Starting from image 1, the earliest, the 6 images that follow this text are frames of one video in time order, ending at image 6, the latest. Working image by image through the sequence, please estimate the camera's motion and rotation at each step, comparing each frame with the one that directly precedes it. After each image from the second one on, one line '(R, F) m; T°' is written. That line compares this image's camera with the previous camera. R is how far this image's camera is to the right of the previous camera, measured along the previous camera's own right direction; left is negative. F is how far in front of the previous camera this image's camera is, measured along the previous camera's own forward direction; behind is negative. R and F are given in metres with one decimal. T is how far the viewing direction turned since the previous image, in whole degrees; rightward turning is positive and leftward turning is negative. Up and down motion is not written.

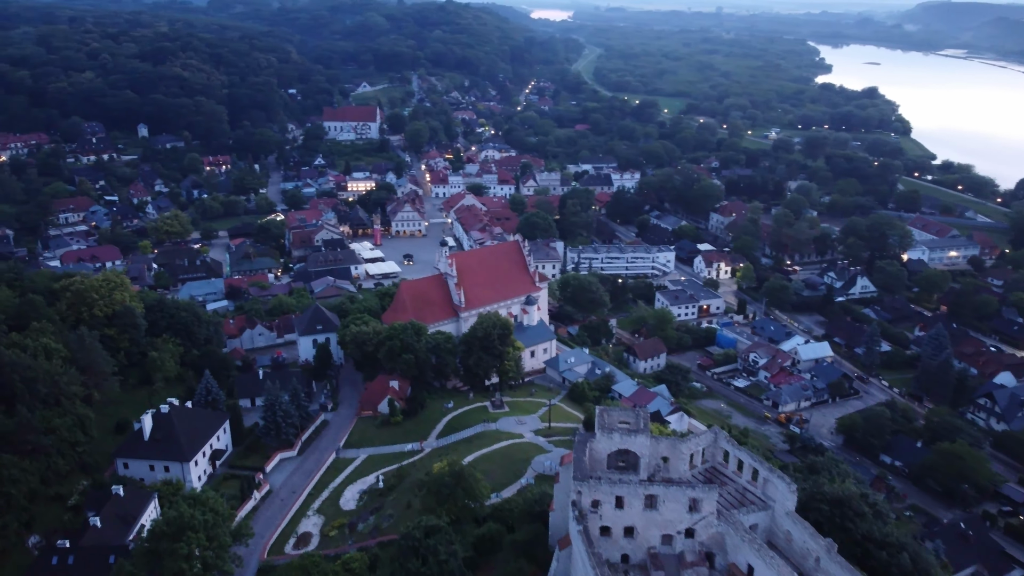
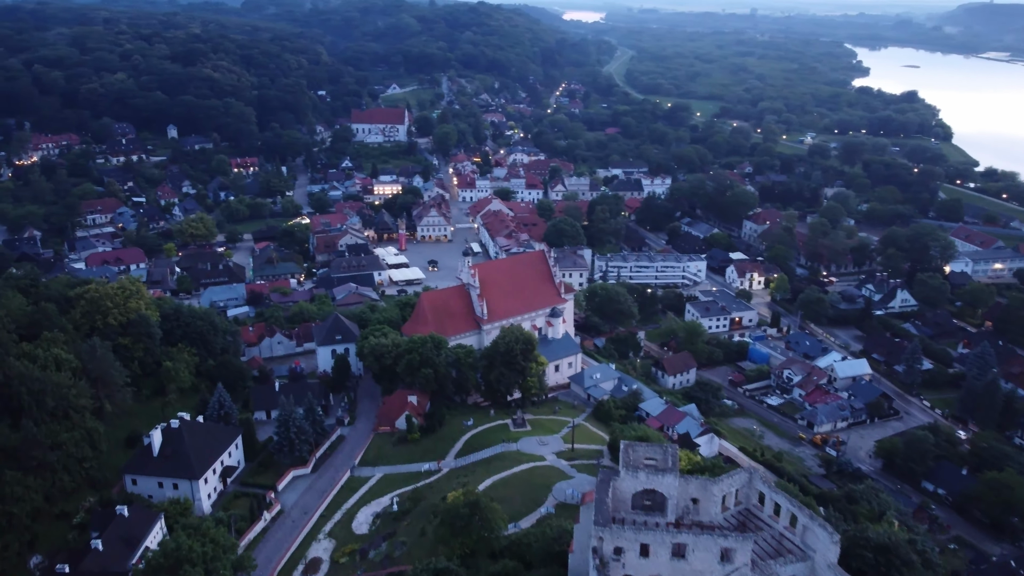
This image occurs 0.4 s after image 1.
(+0.1, +1.1) m; -2°
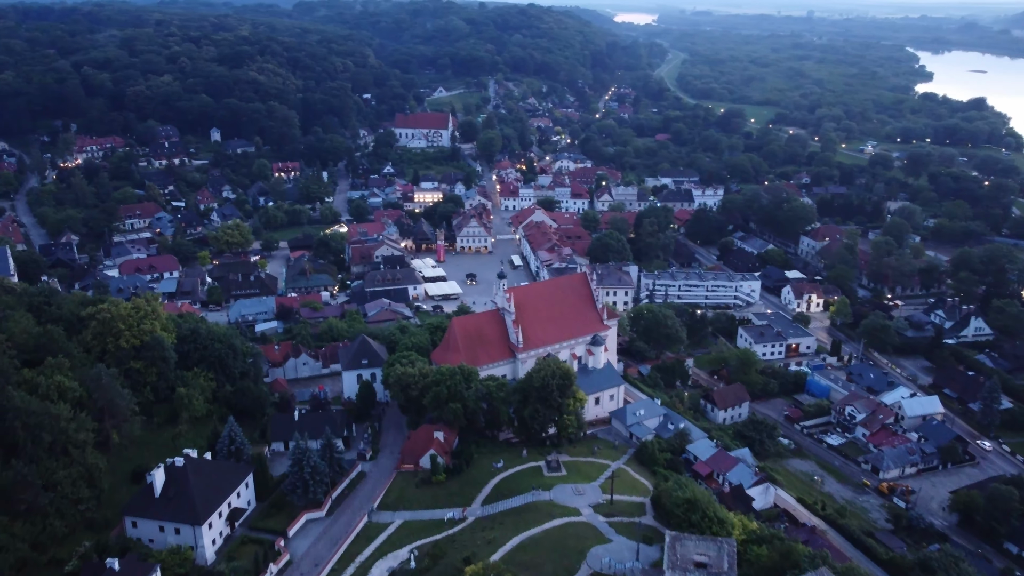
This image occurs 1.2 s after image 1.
(+0.2, +2.3) m; -4°
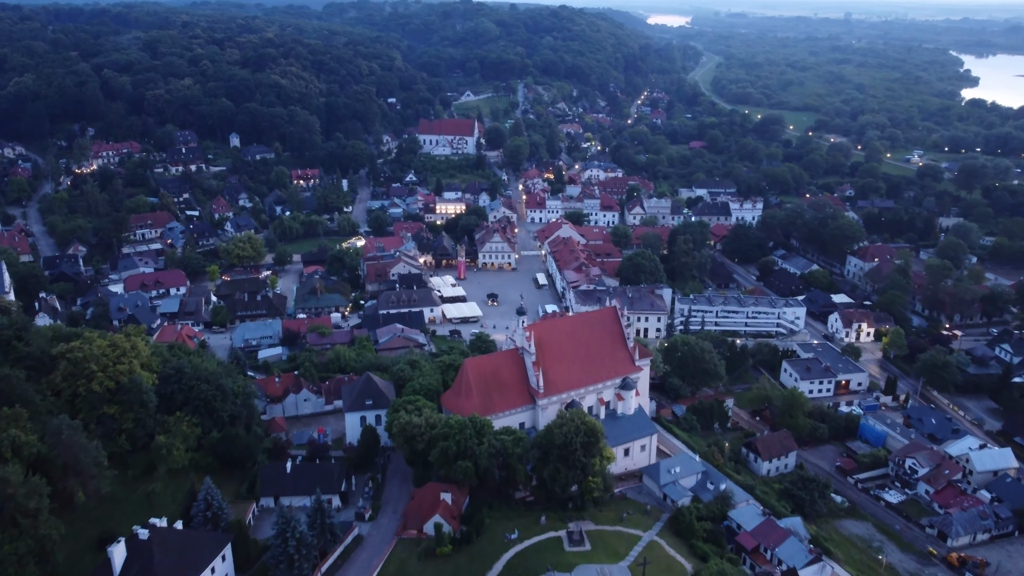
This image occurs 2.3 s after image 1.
(+0.2, +3.2) m; -2°
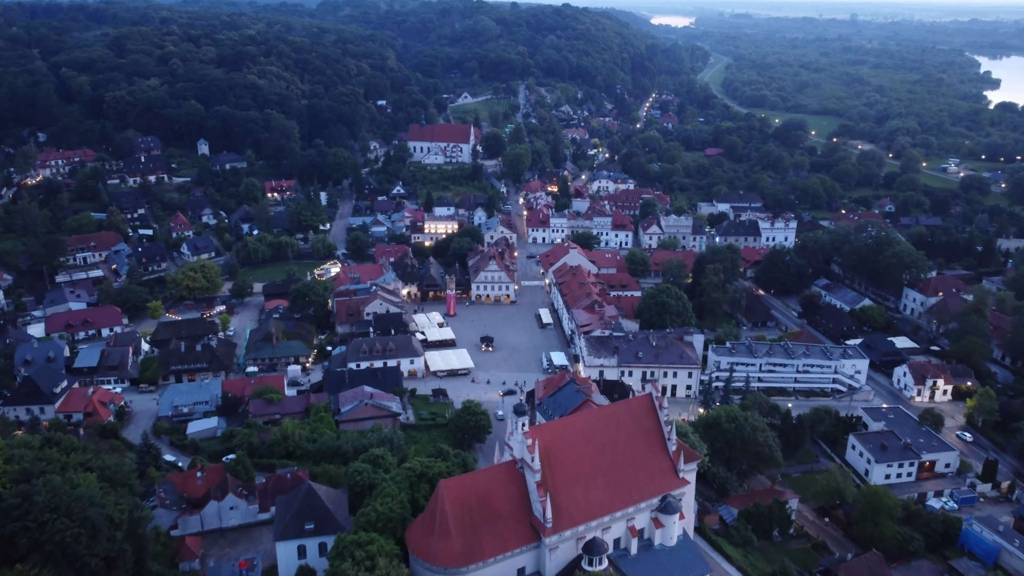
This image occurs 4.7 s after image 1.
(+0.1, +7.8) m; 0°
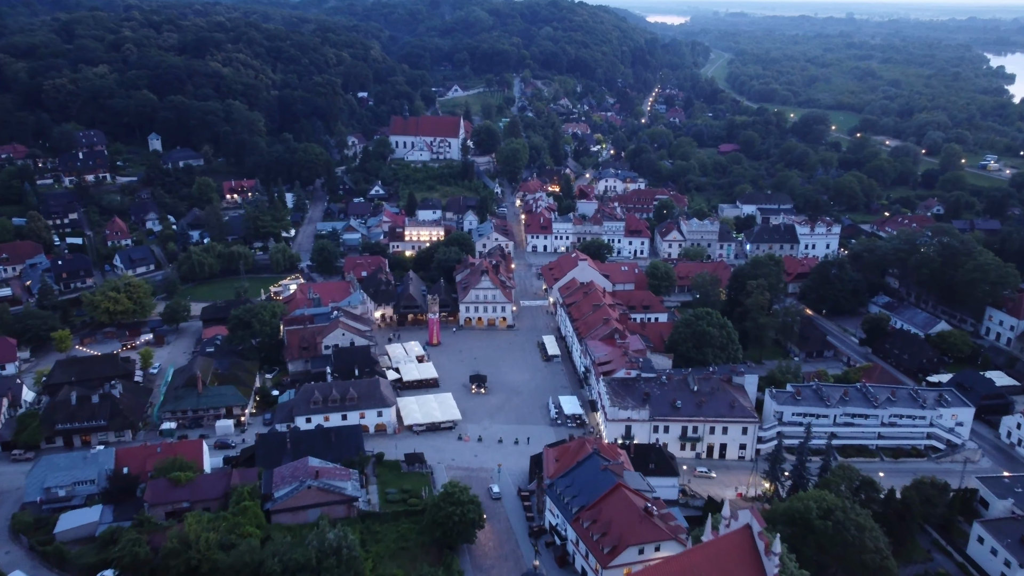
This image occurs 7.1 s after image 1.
(-0.2, +8.3) m; +1°
